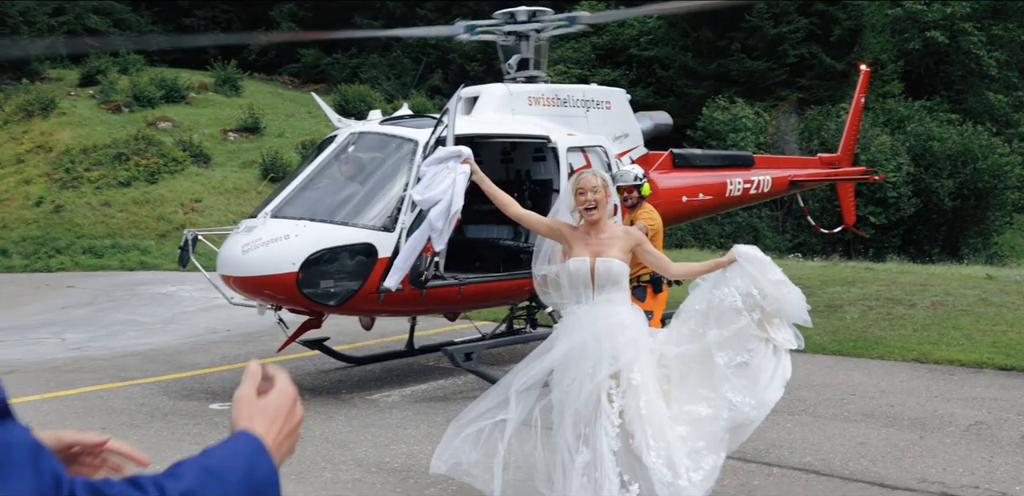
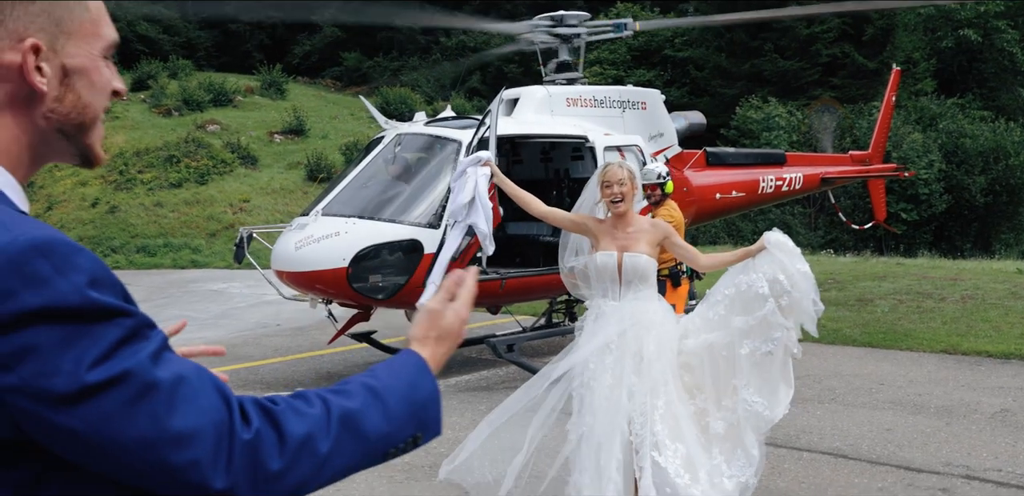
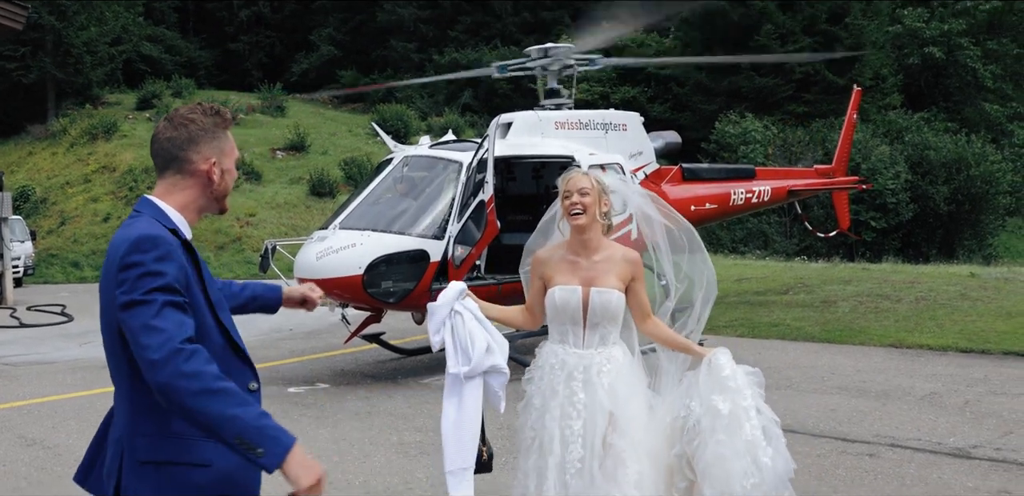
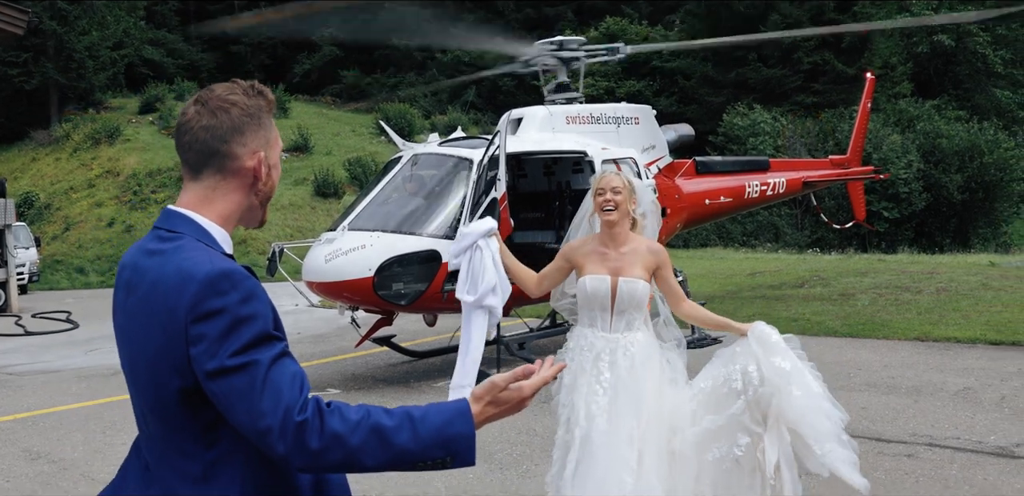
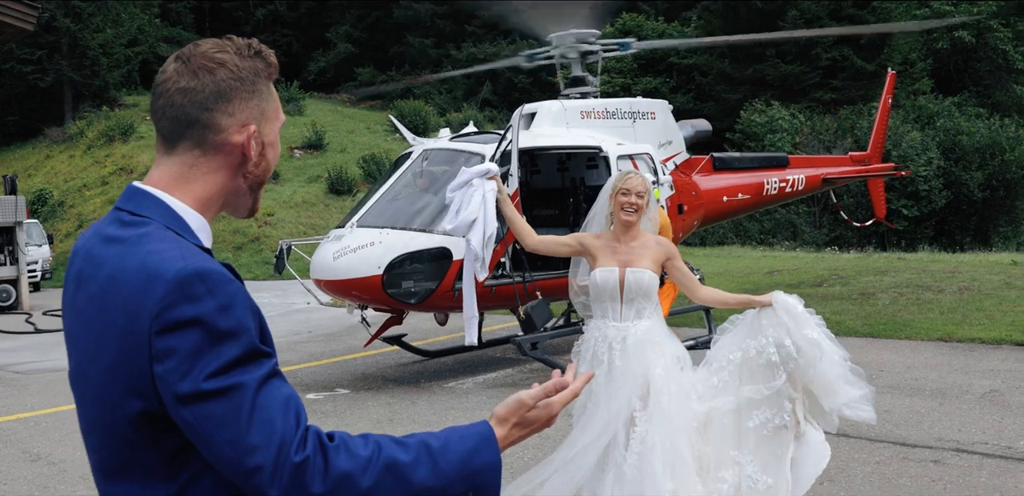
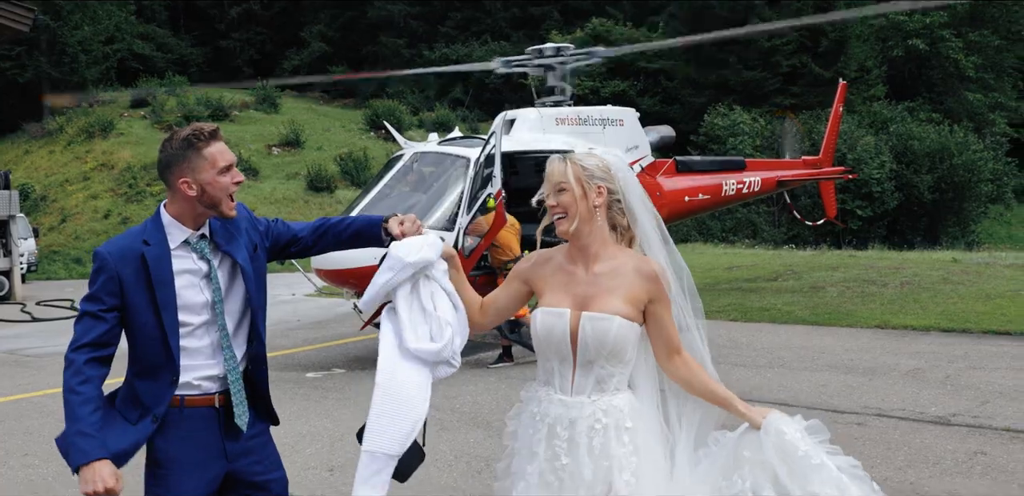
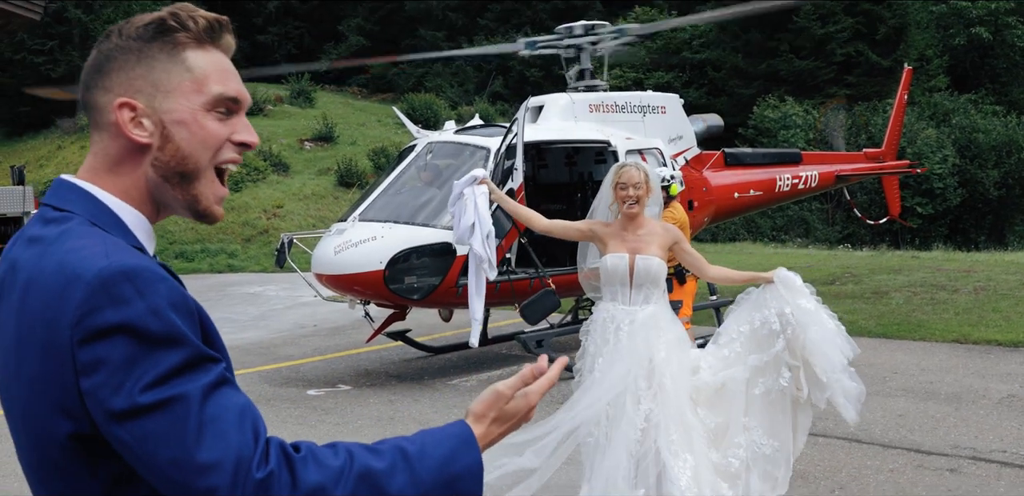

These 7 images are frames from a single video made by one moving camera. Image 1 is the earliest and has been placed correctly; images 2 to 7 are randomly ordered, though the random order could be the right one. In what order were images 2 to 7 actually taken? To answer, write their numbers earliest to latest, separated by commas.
2, 7, 5, 4, 3, 6
